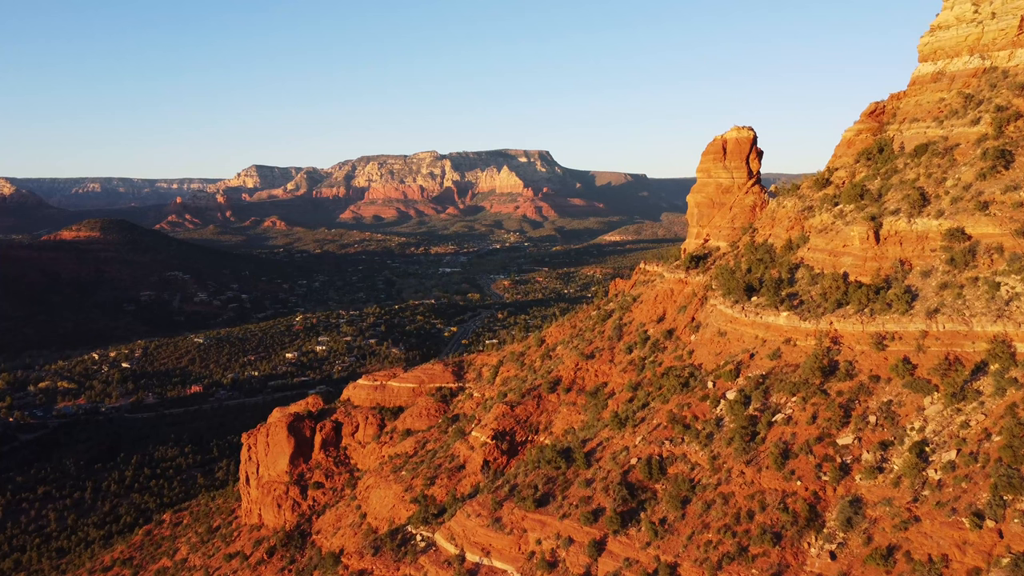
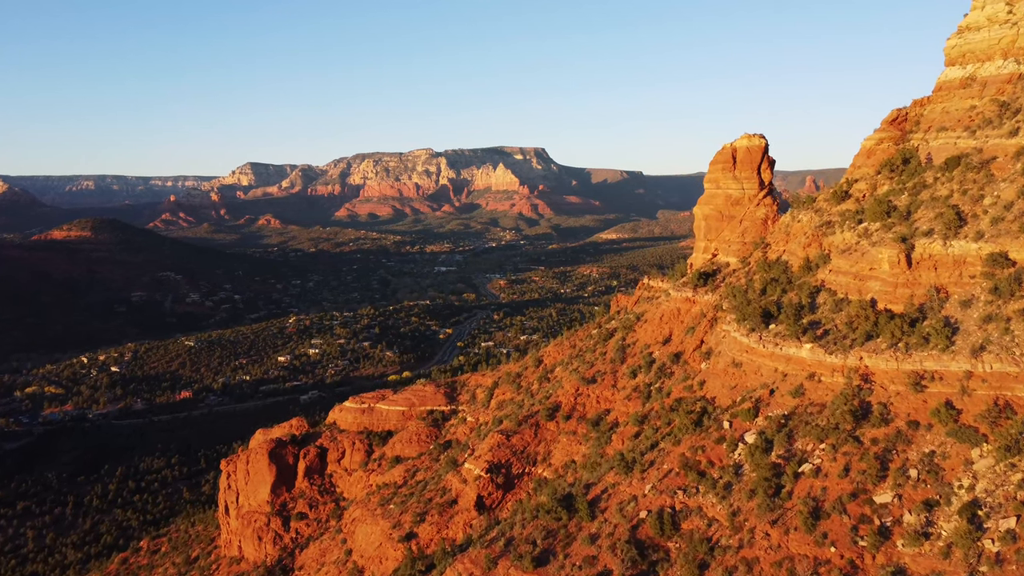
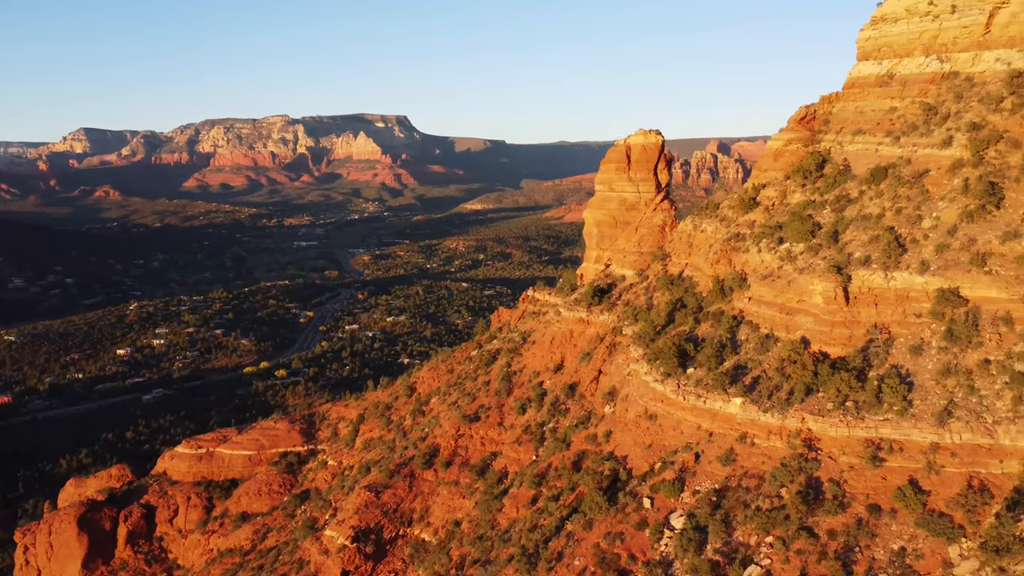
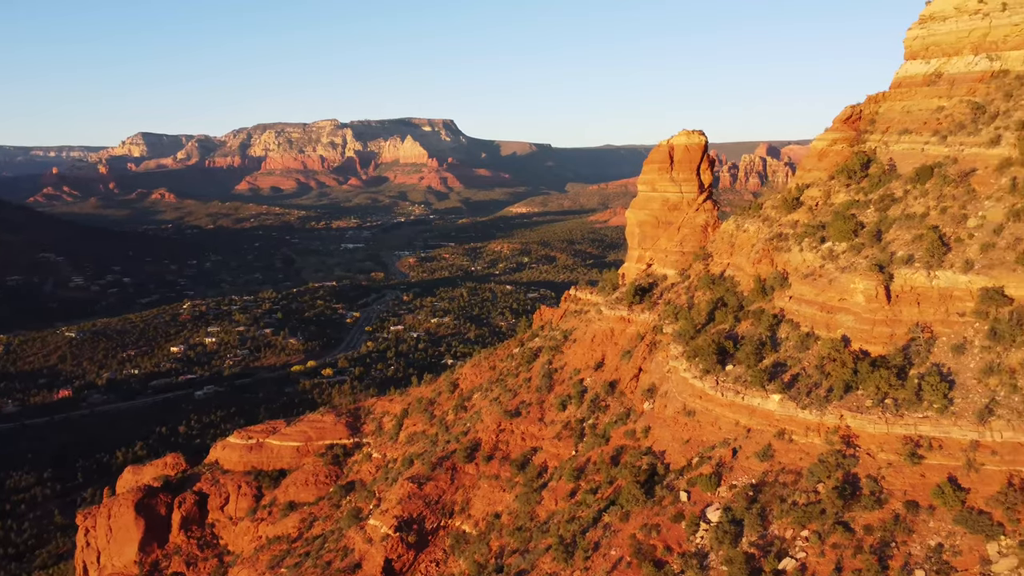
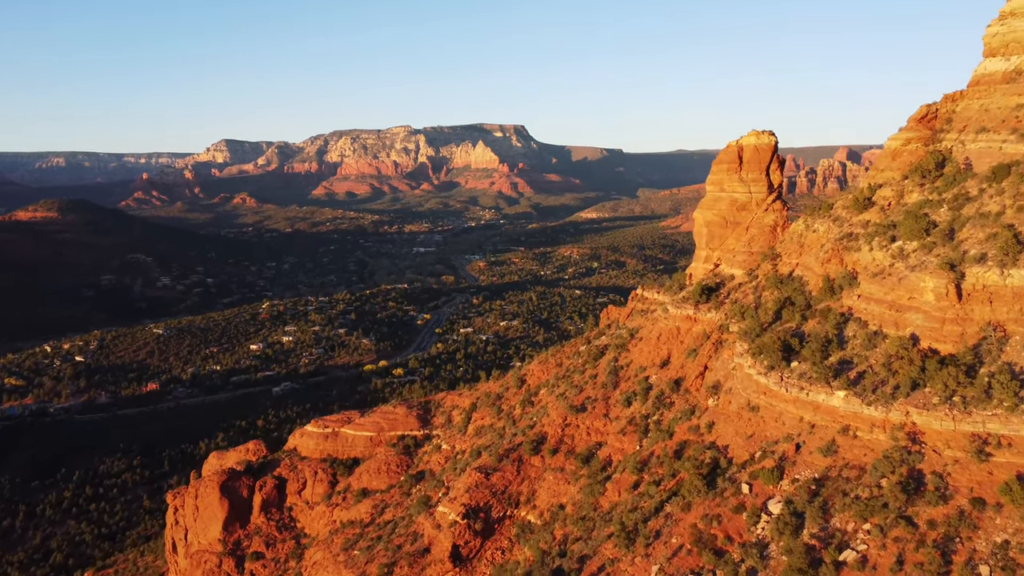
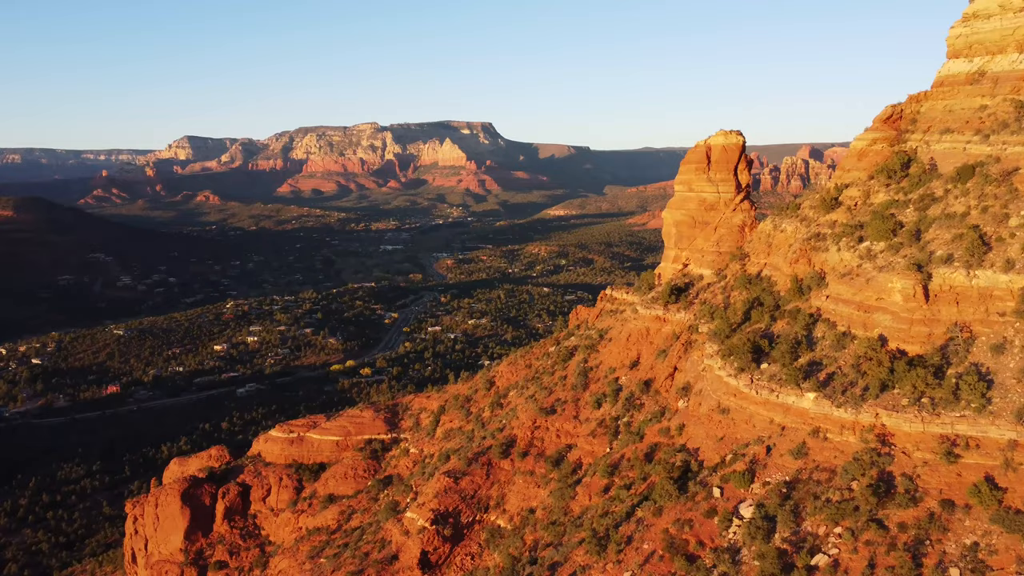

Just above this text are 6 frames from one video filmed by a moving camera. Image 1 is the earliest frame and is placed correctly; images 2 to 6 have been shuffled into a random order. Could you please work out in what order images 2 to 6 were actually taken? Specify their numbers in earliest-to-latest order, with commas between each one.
2, 5, 6, 4, 3
